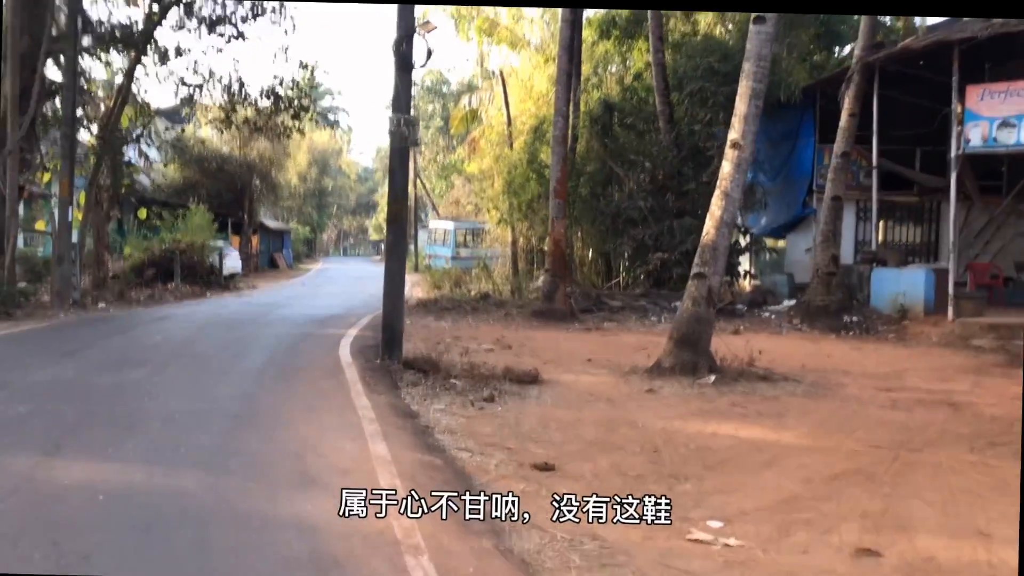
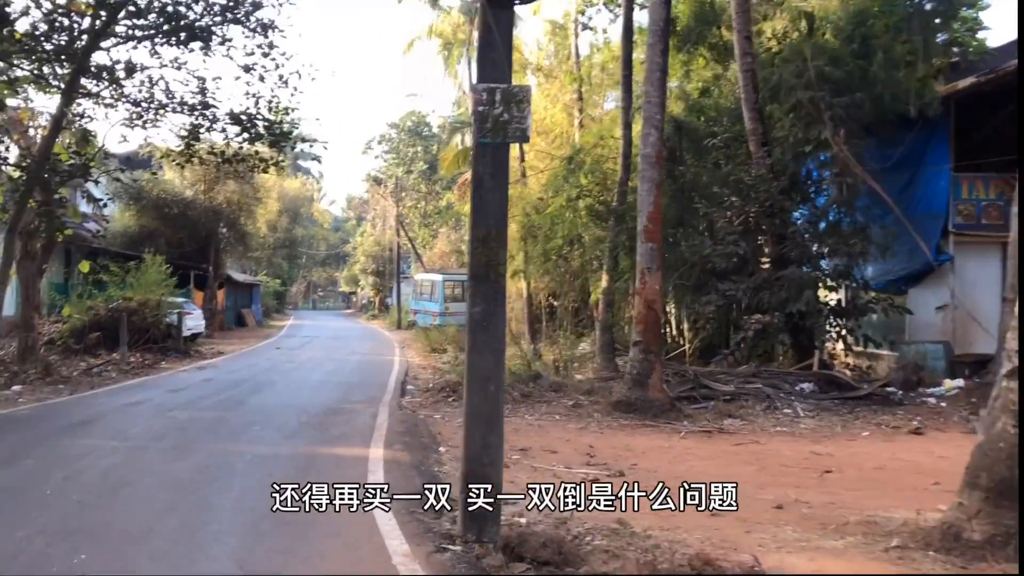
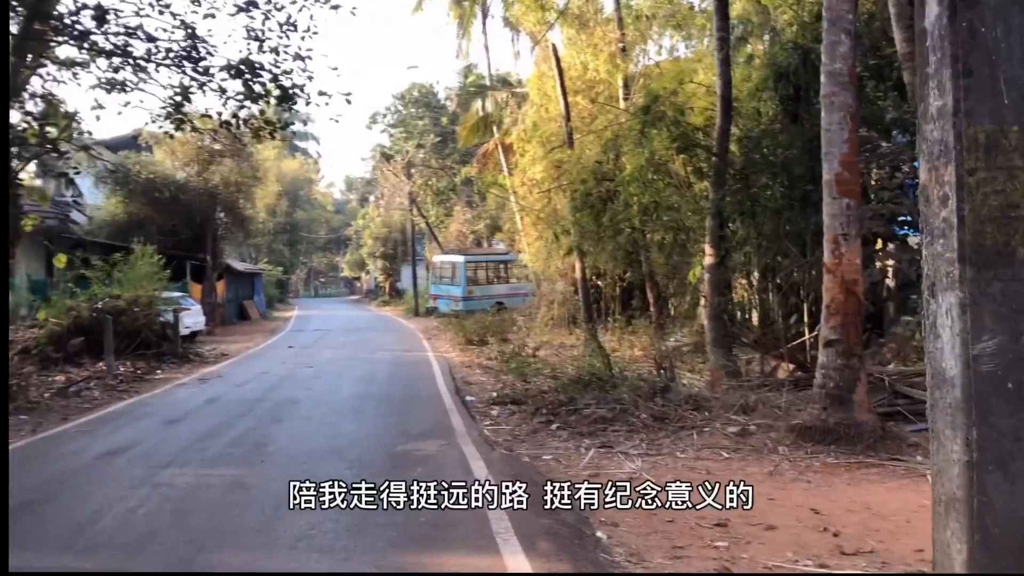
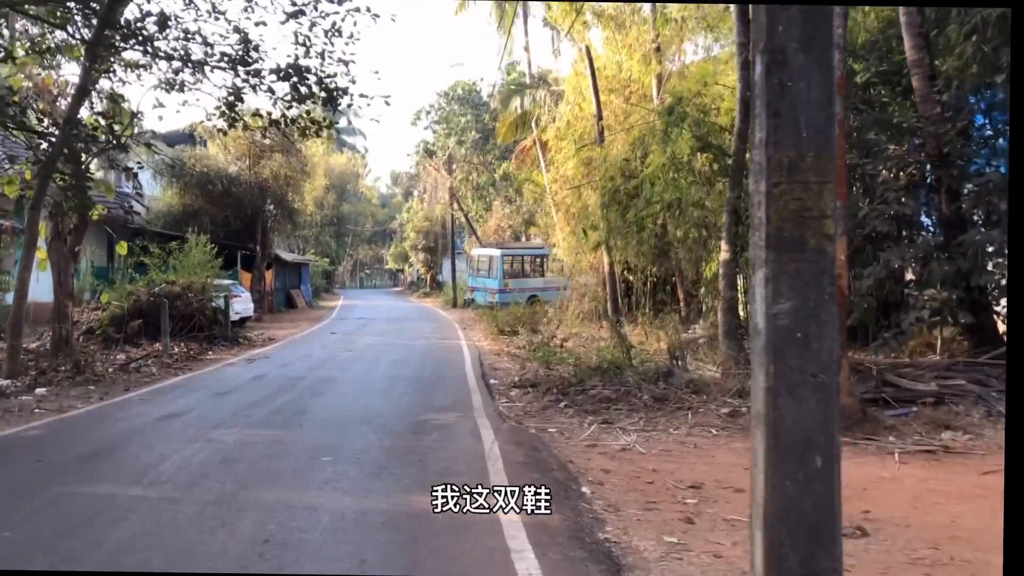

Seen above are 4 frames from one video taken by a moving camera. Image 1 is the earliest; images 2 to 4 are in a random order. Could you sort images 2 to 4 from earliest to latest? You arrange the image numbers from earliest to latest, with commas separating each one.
2, 4, 3
